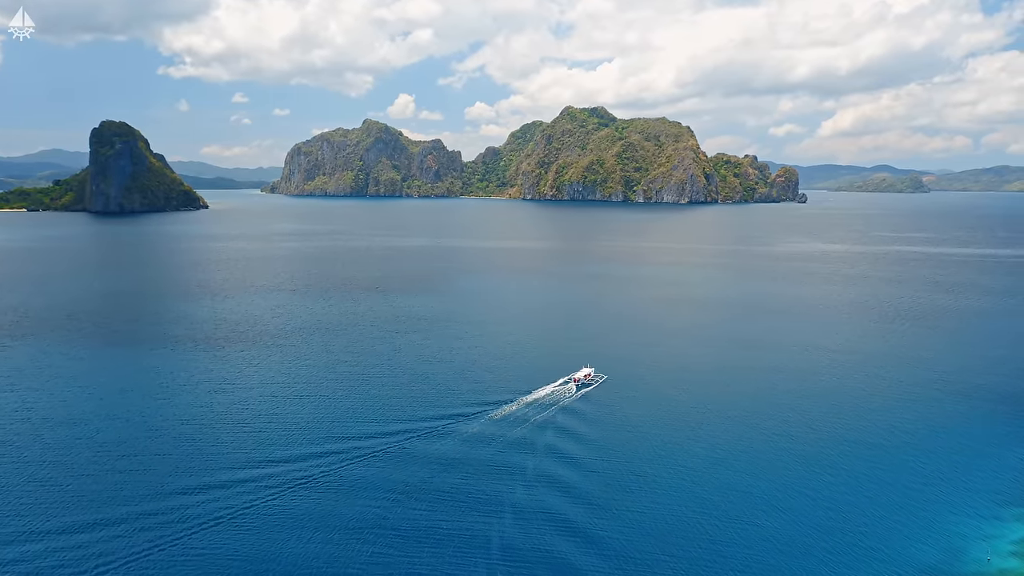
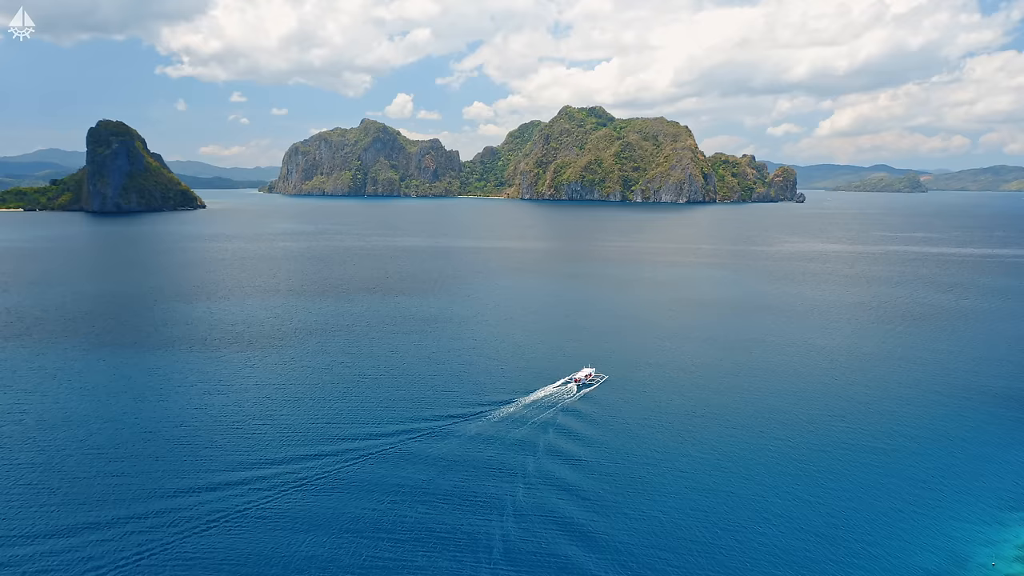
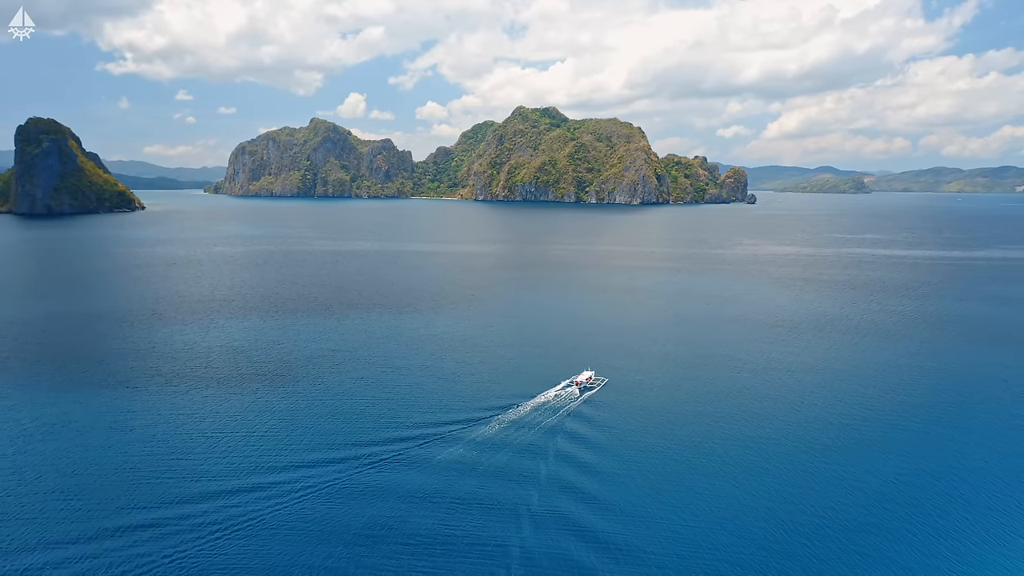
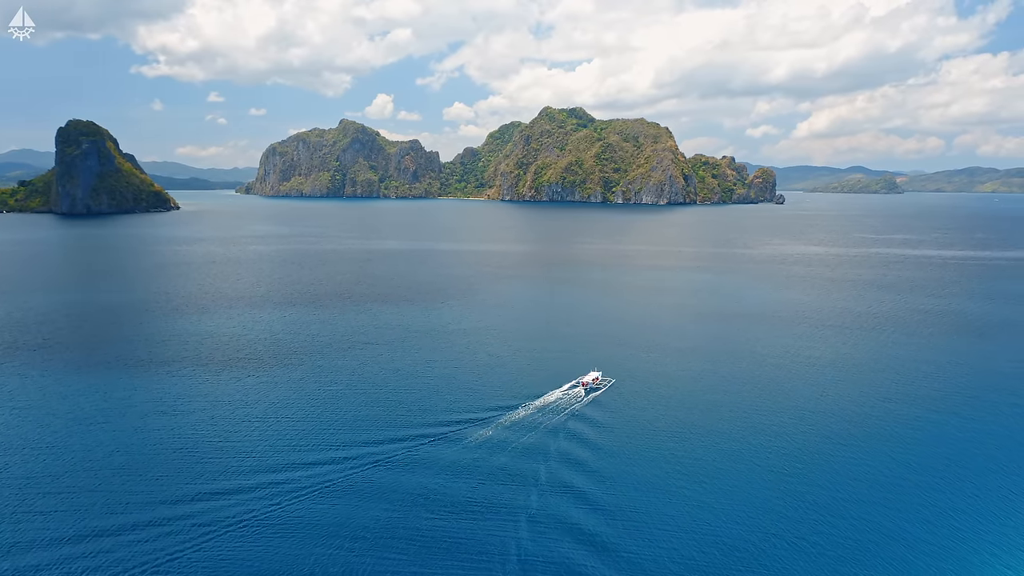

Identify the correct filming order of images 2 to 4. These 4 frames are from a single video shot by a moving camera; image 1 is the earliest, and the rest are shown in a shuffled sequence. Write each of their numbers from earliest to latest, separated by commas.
2, 4, 3
